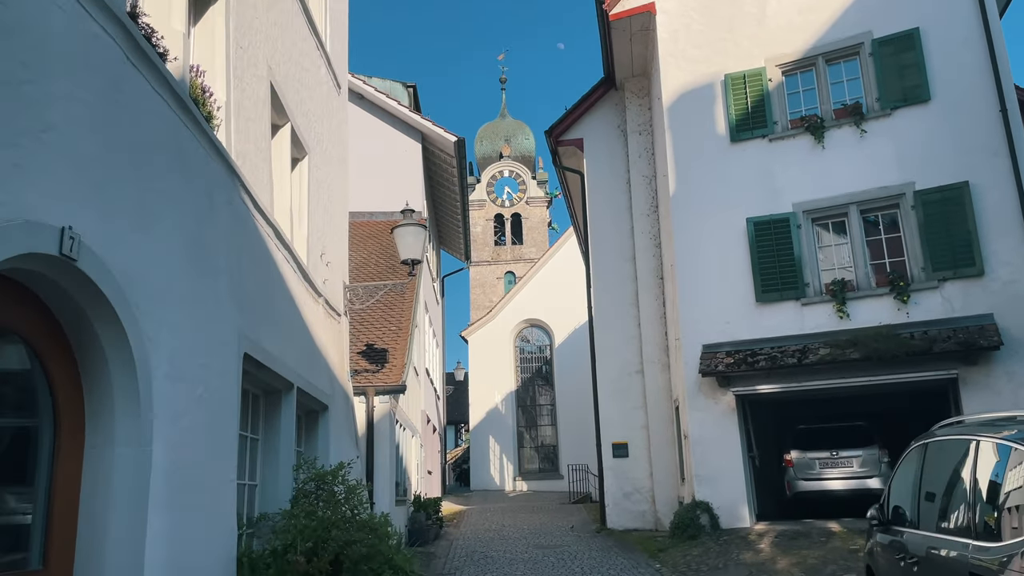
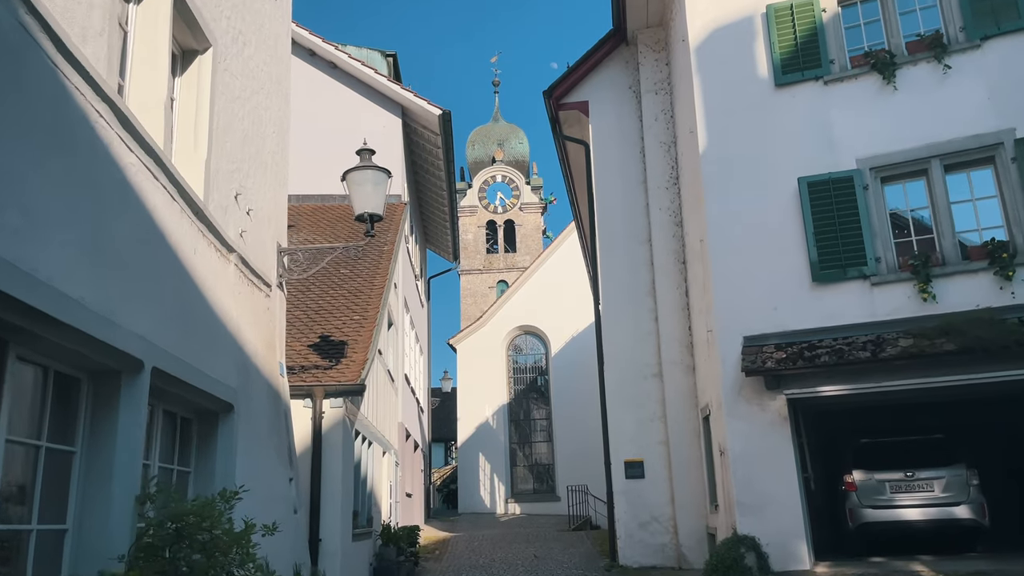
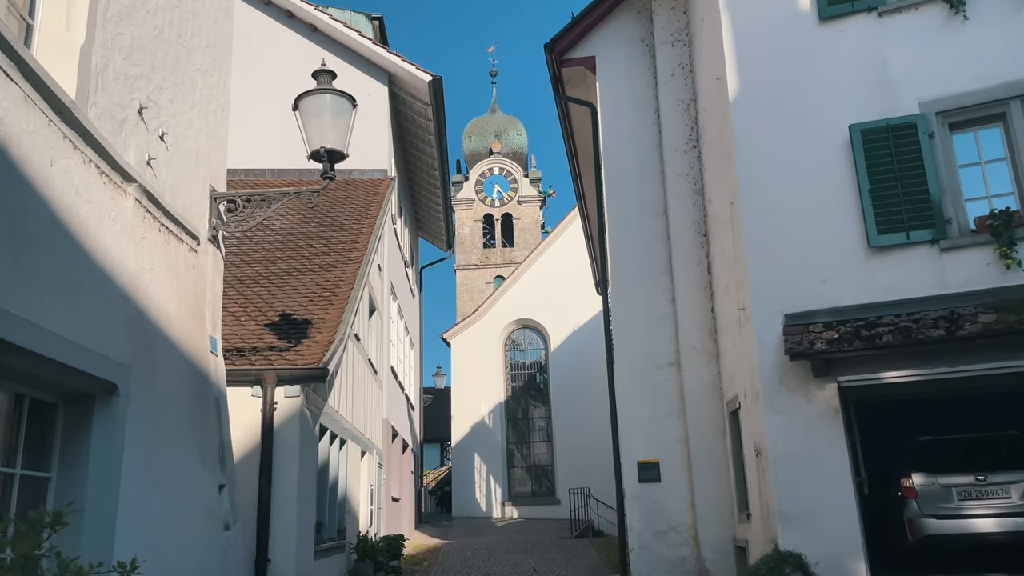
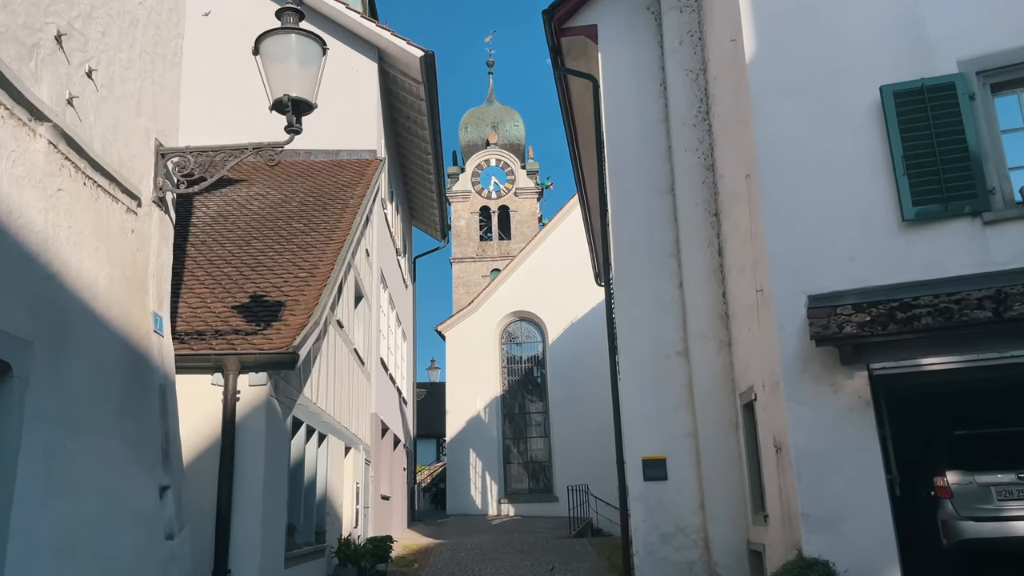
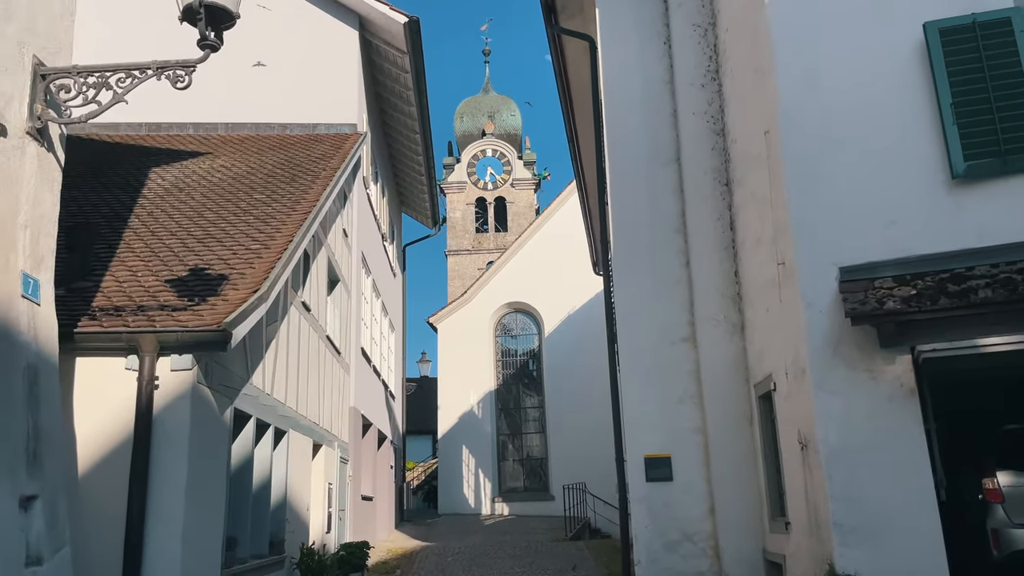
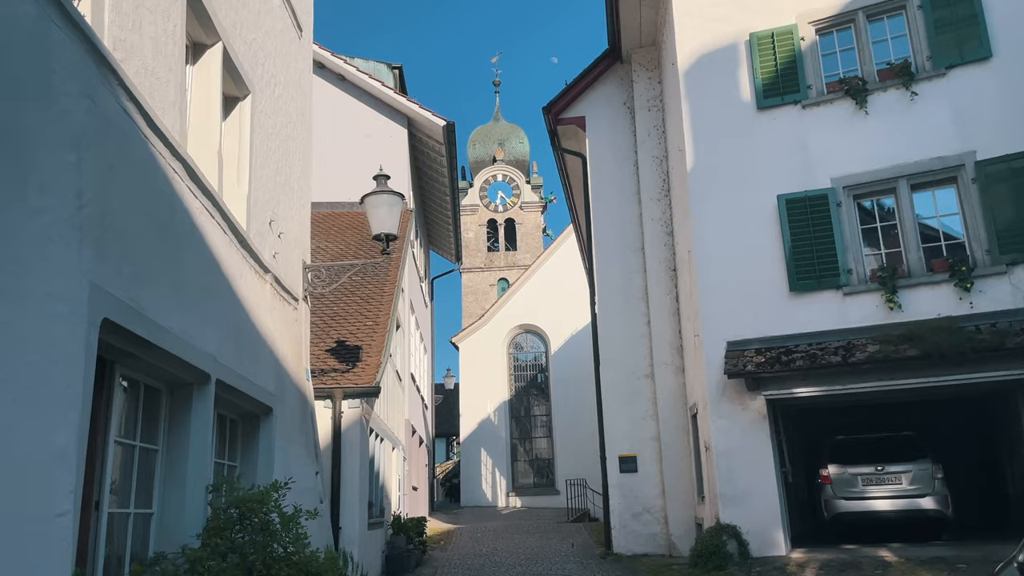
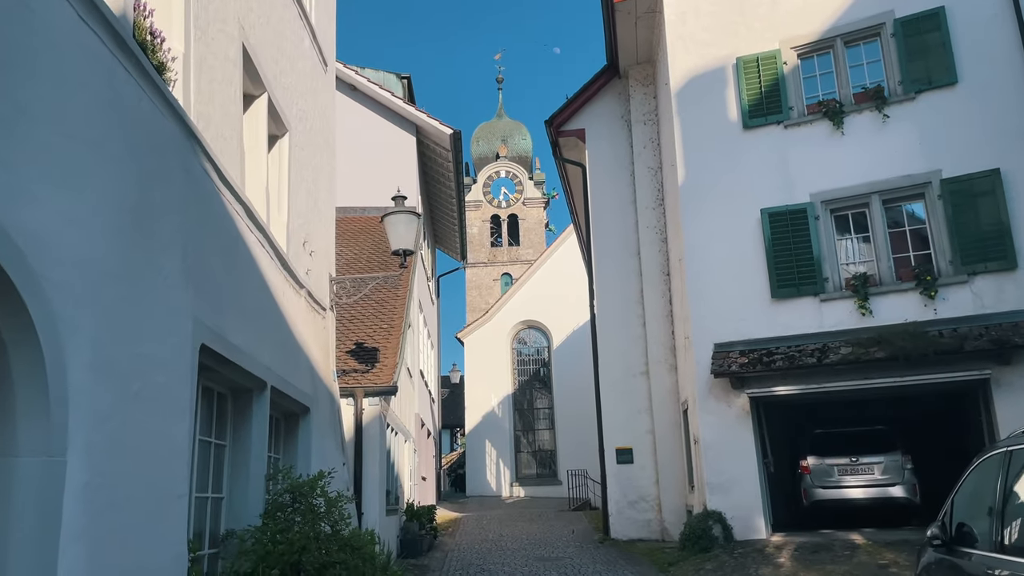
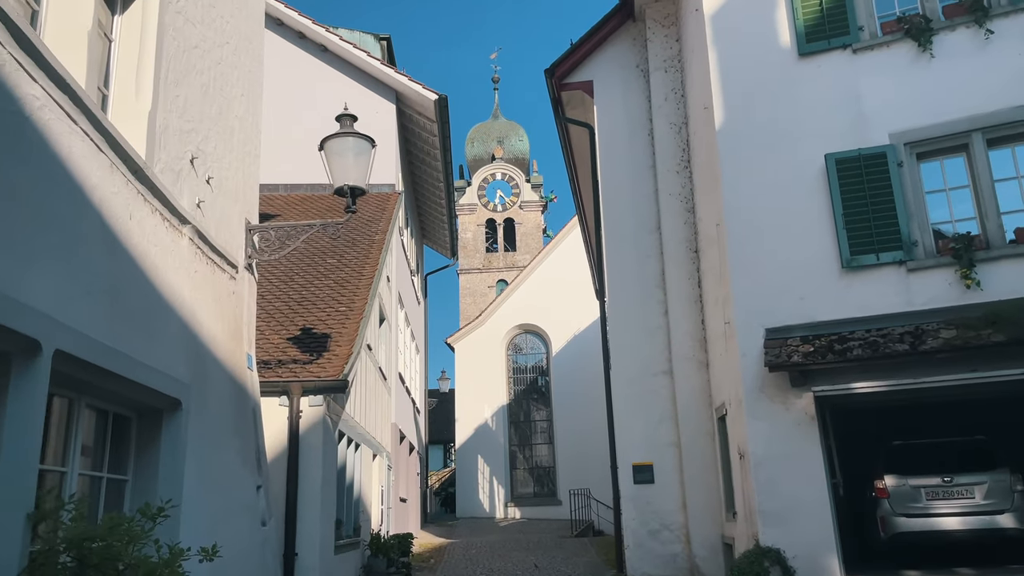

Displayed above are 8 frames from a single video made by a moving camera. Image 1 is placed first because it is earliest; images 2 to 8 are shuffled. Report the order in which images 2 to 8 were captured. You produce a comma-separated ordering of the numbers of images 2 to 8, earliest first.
7, 6, 2, 8, 3, 4, 5
